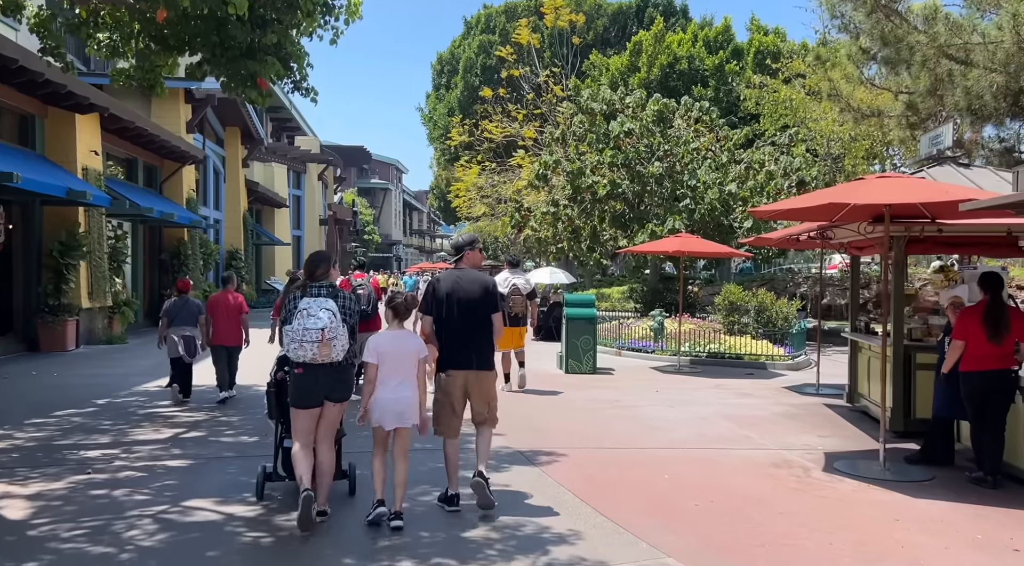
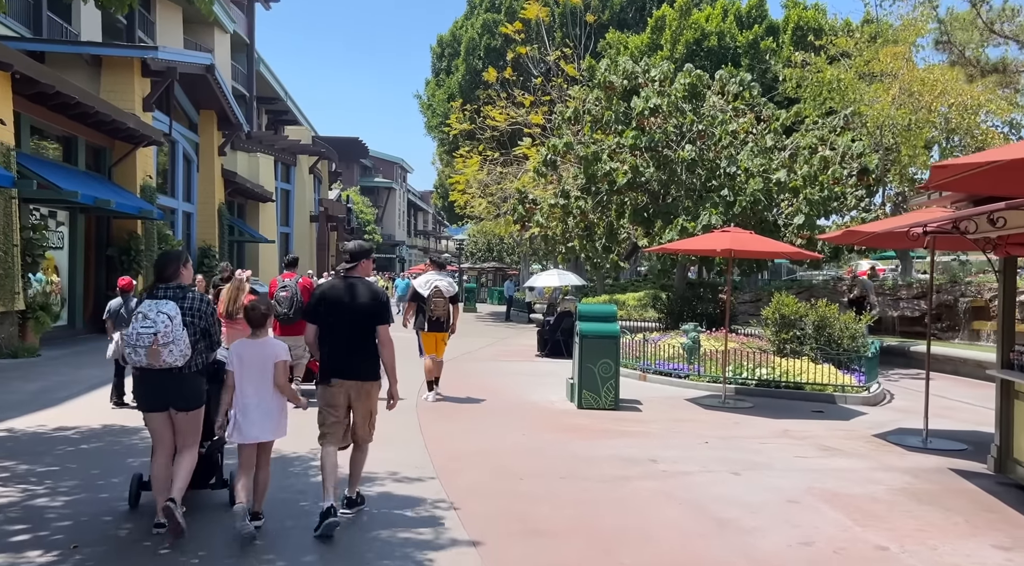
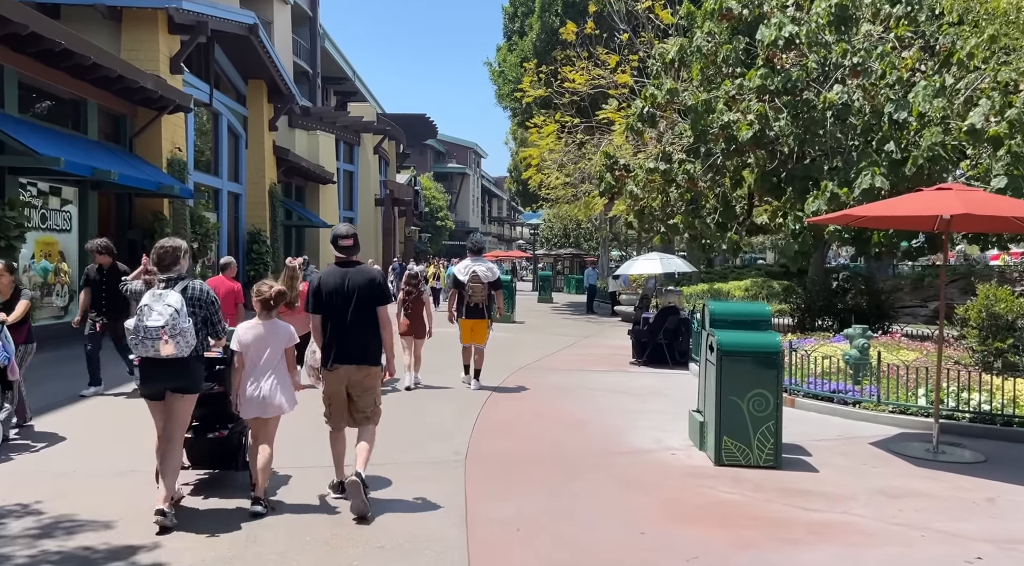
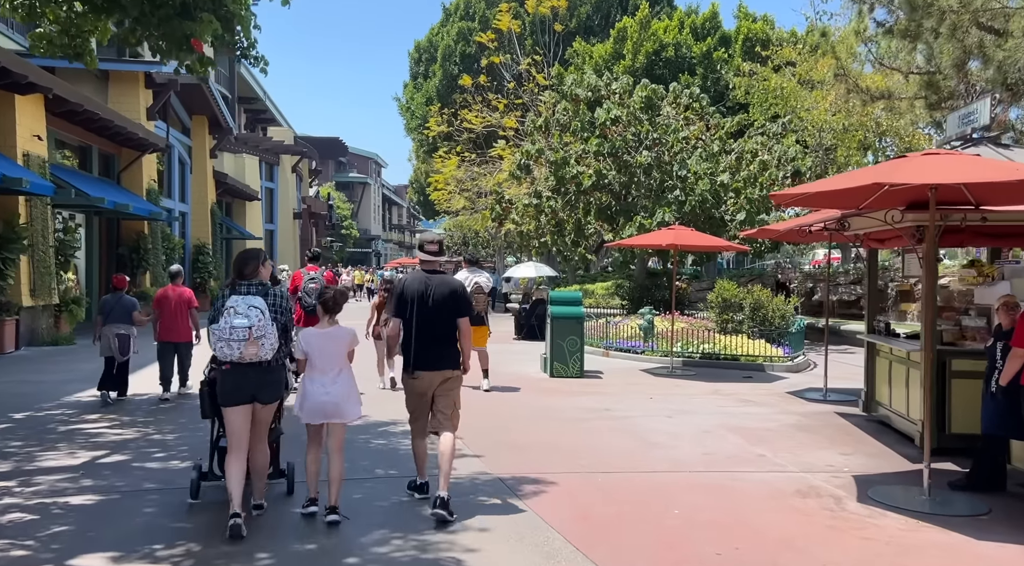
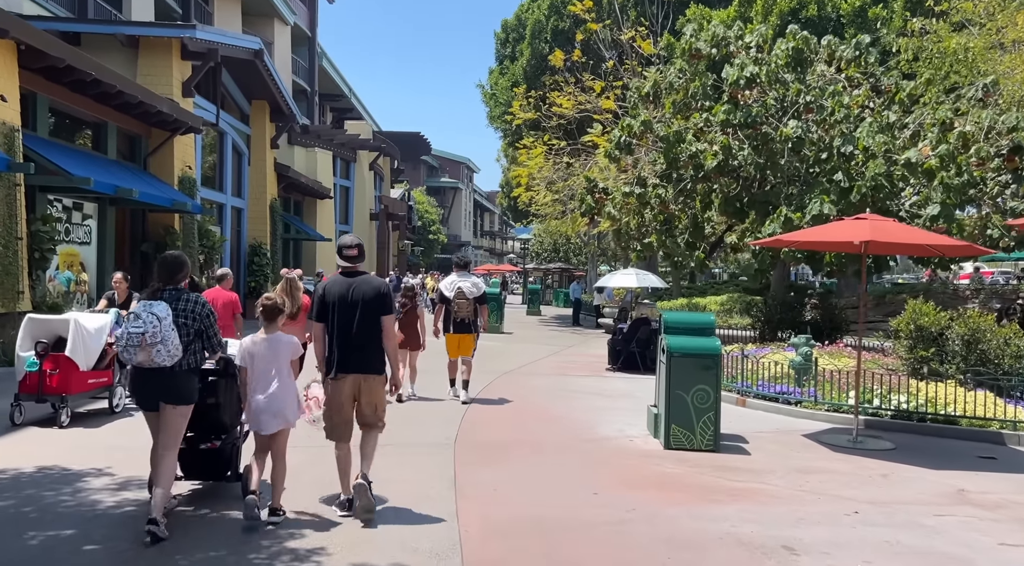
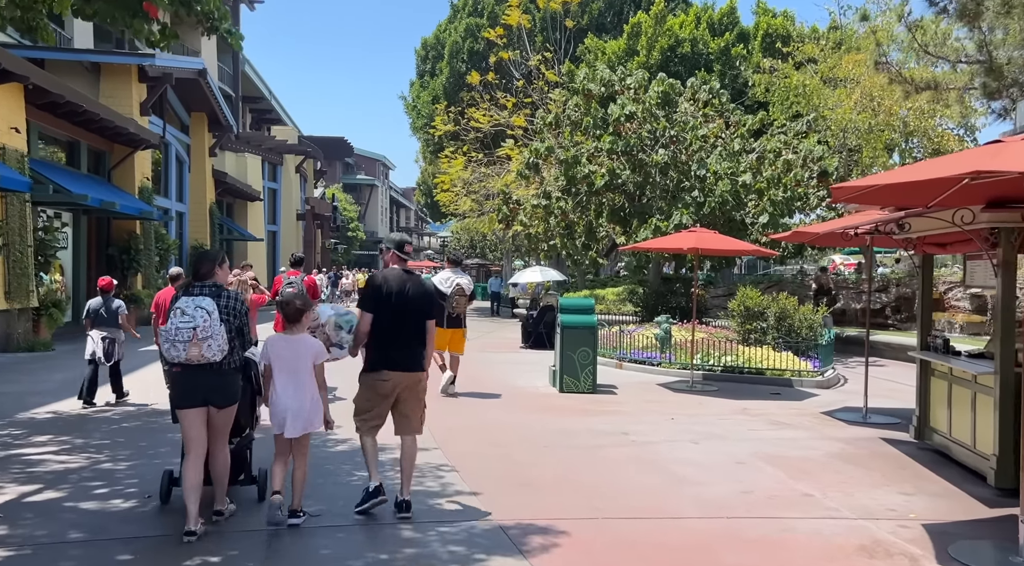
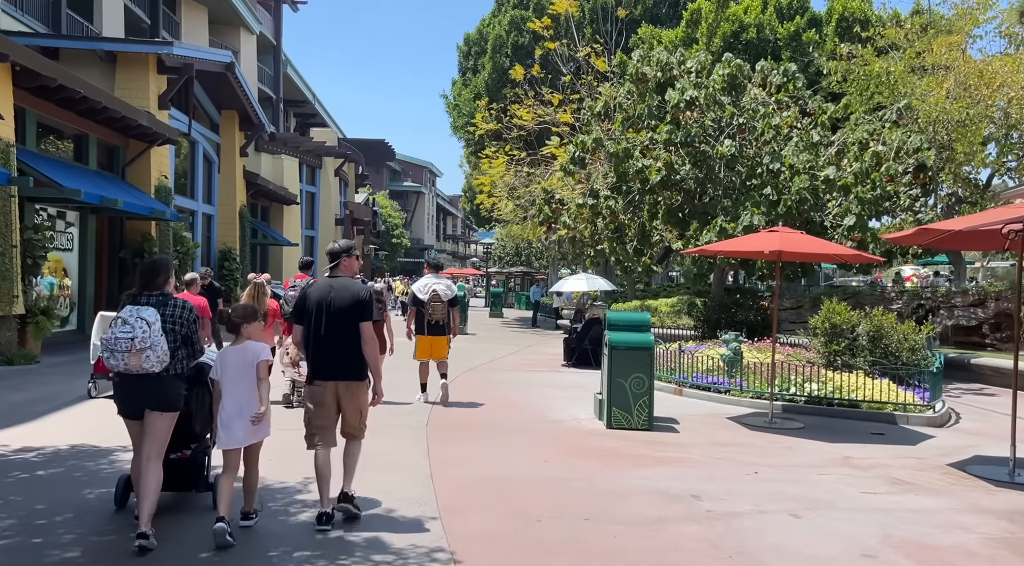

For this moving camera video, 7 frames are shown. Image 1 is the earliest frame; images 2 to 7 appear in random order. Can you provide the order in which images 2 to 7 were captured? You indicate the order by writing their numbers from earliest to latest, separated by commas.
4, 6, 2, 7, 5, 3
